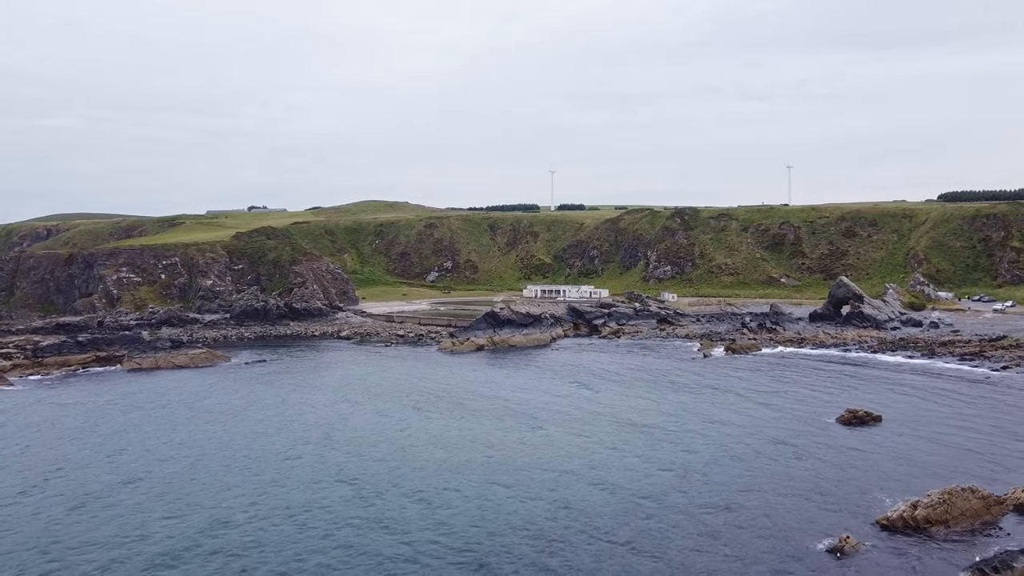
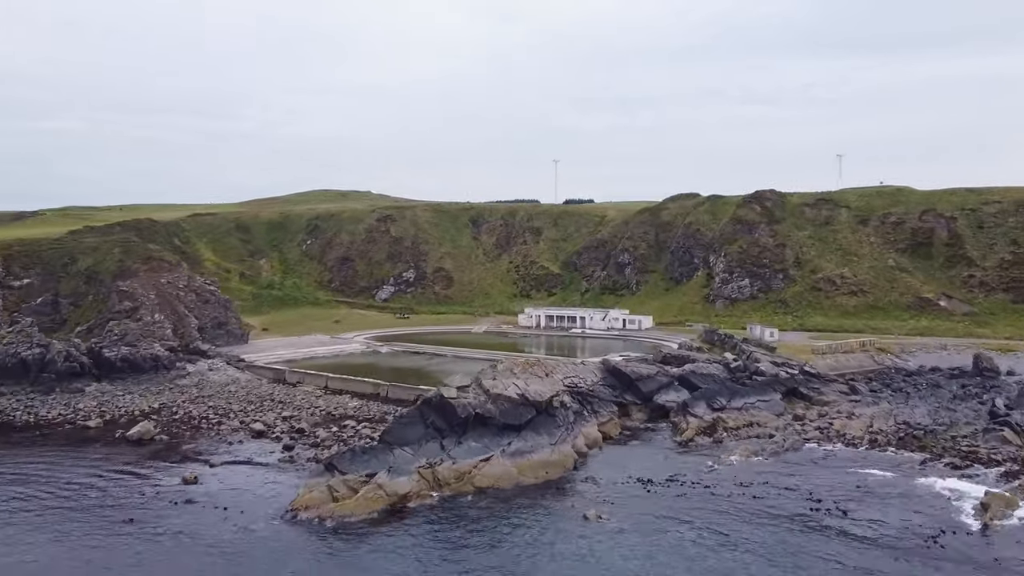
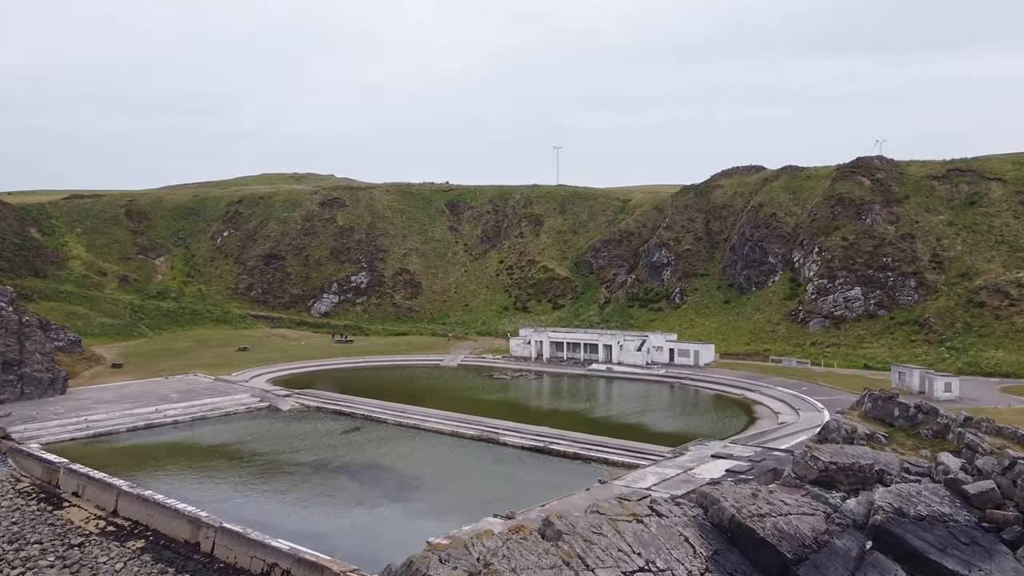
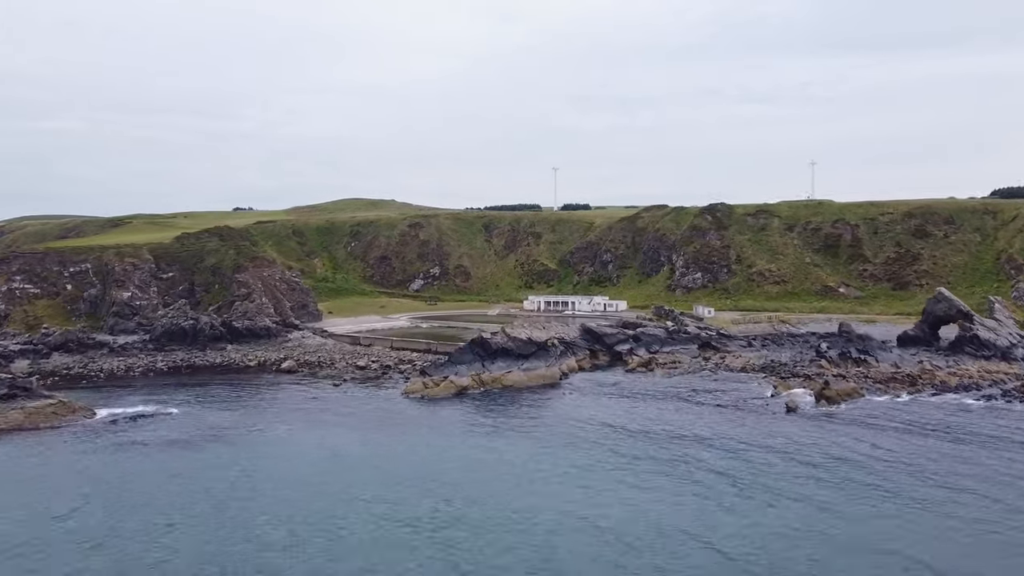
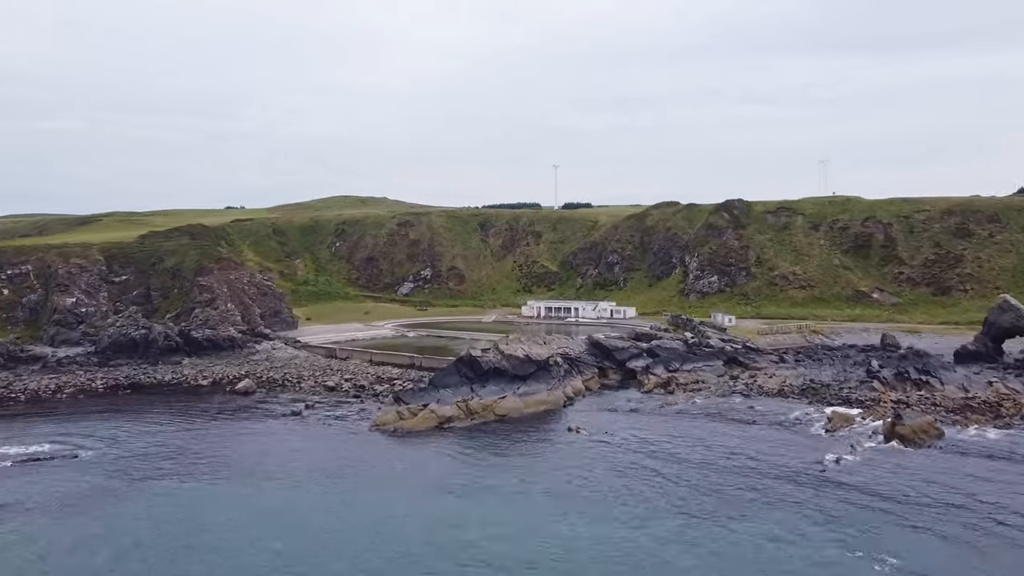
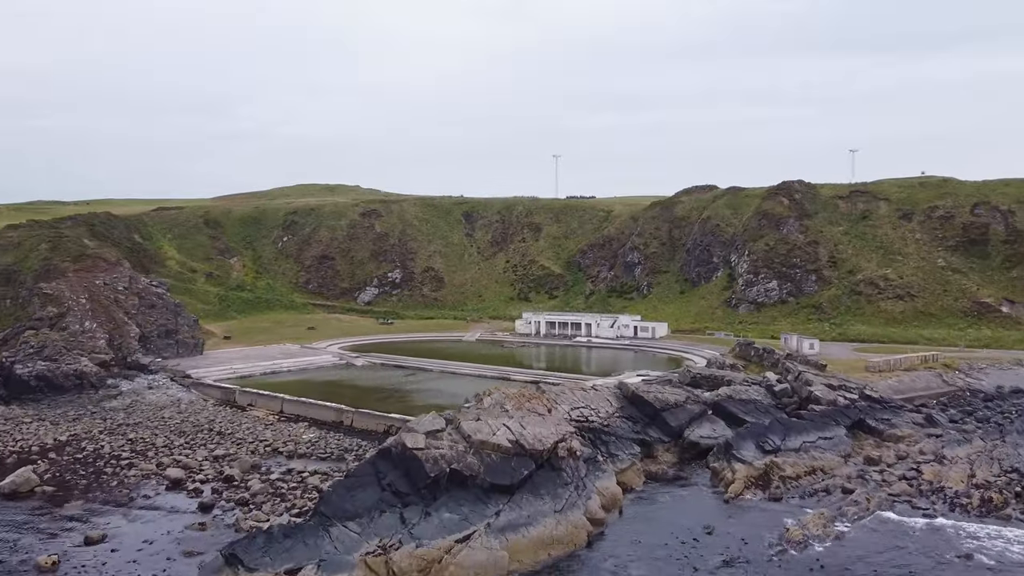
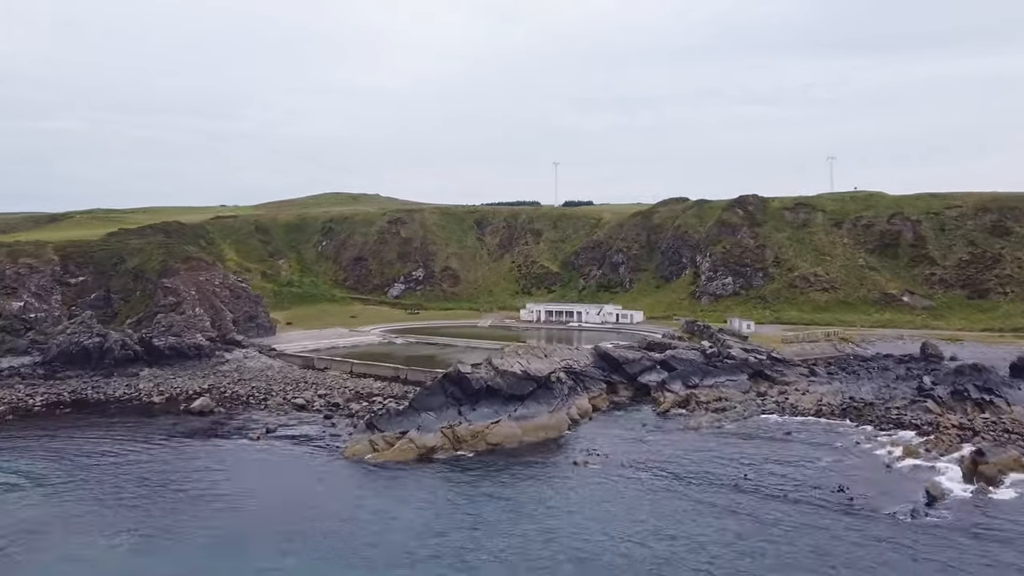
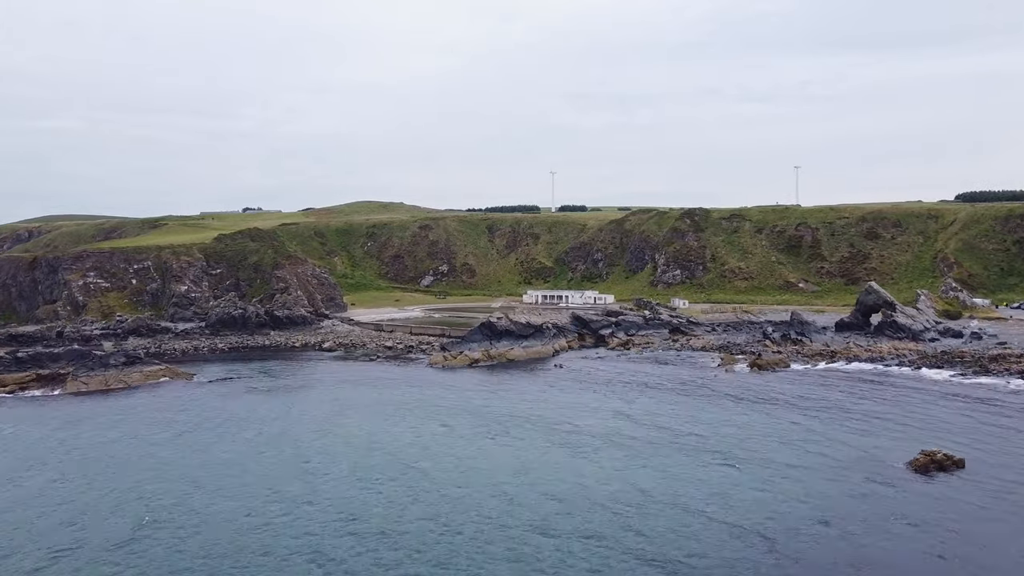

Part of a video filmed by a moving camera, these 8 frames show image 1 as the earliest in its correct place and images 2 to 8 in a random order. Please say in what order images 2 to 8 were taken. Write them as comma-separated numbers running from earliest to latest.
8, 4, 5, 7, 2, 6, 3
